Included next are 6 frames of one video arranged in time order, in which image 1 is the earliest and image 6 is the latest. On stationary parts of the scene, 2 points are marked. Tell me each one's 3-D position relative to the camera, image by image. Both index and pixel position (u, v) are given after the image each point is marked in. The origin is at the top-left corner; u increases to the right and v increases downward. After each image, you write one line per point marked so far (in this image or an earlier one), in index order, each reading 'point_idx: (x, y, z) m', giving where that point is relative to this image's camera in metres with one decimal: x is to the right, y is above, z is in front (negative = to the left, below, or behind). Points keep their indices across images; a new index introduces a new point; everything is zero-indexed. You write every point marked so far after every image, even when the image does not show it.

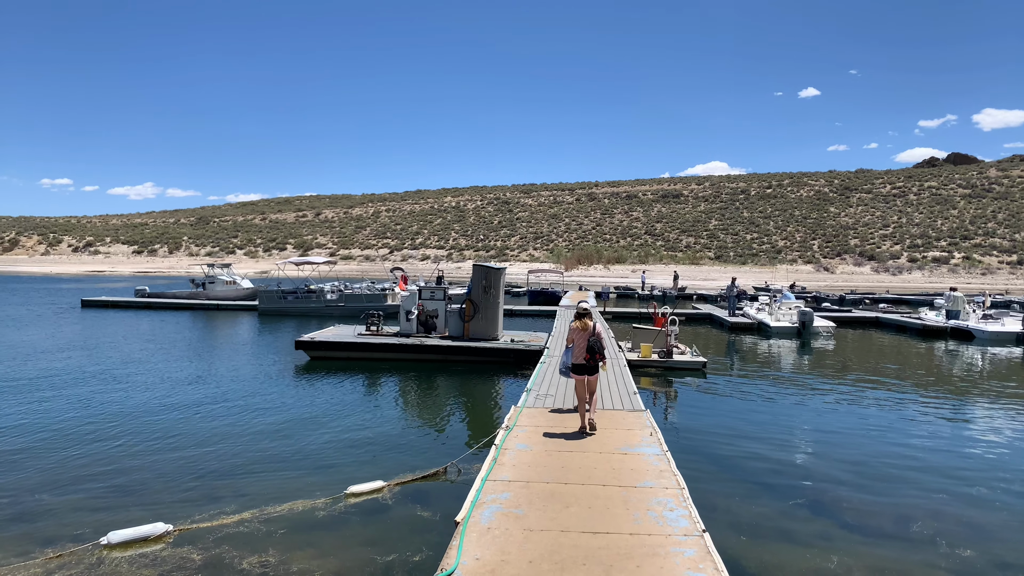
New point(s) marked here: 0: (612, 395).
0: (+1.6, -1.6, +9.1) m
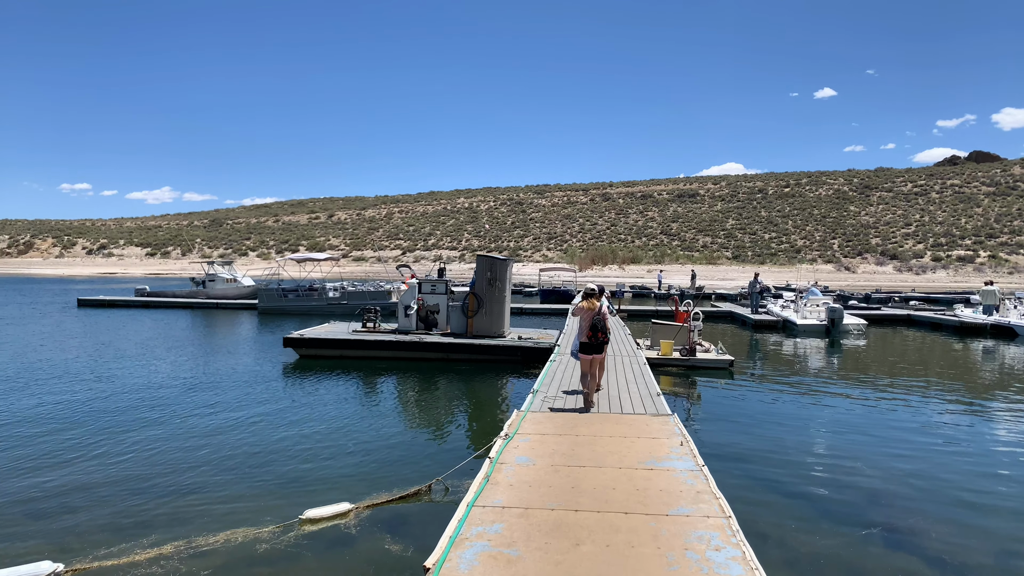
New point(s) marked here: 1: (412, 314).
0: (+1.6, -1.5, +7.9) m
1: (-2.4, -0.6, +13.5) m
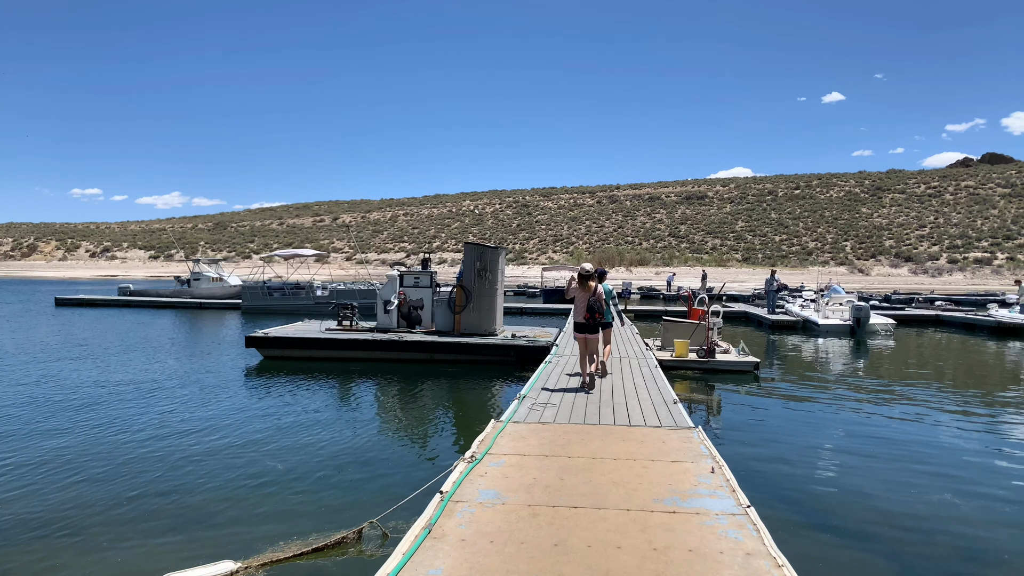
0: (+1.4, -1.3, +6.4) m
1: (-2.5, -0.5, +12.0) m
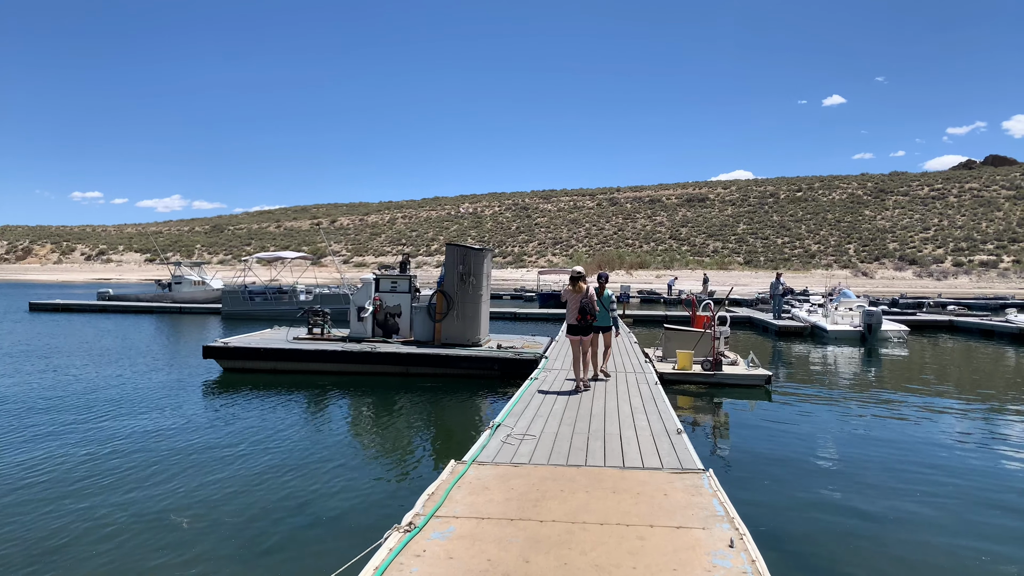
0: (+1.2, -1.3, +5.4) m
1: (-2.8, -0.6, +11.0) m
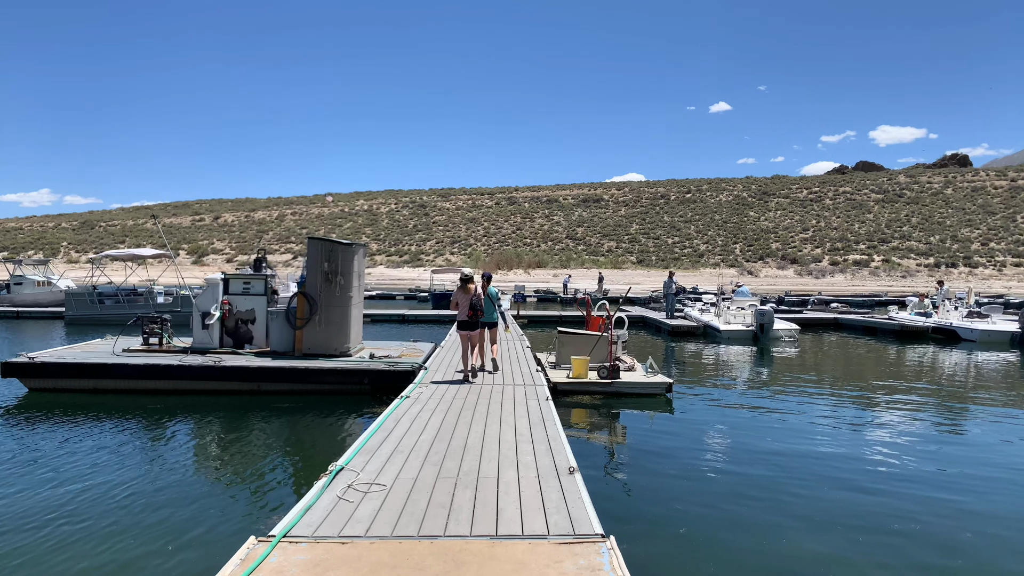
0: (0.0, -1.3, +4.3) m
1: (-4.8, -0.6, +9.3) m
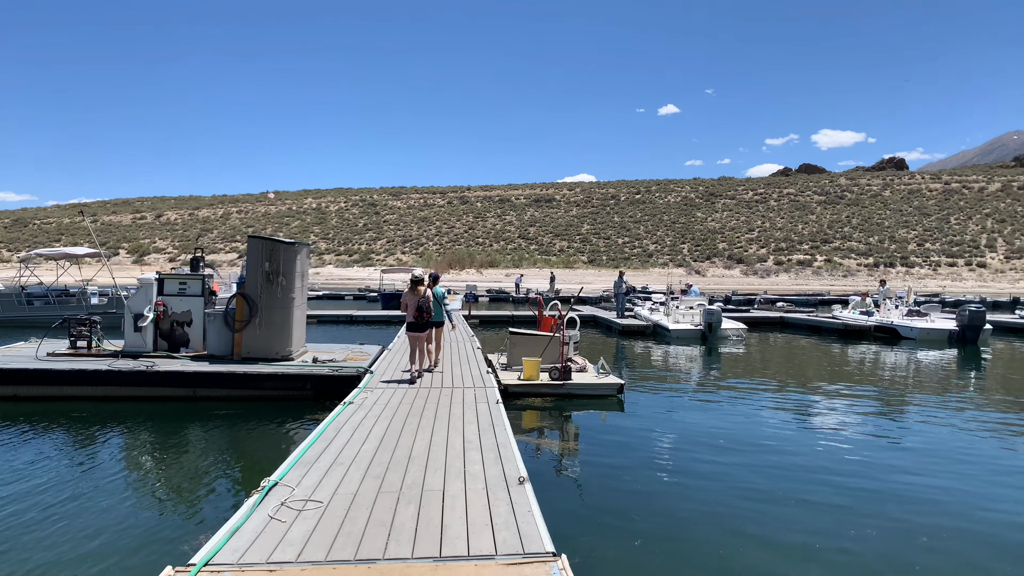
0: (-0.4, -1.3, +4.0) m
1: (-5.5, -0.6, +8.6) m
